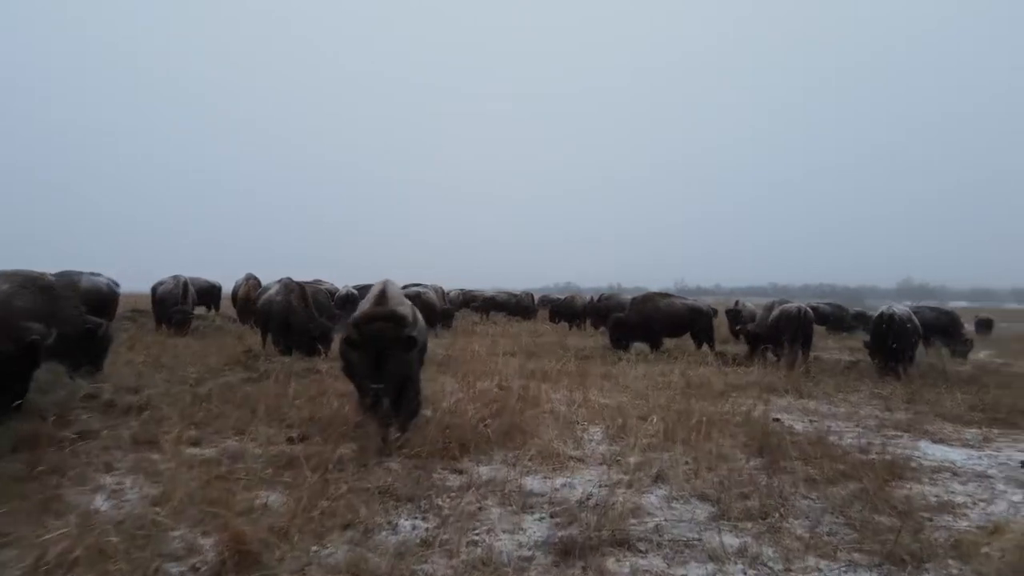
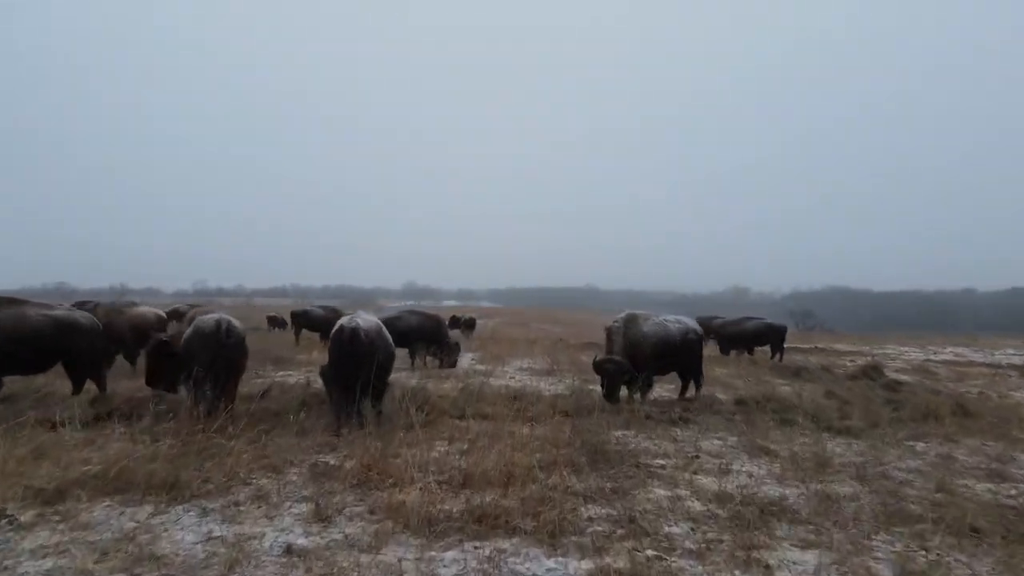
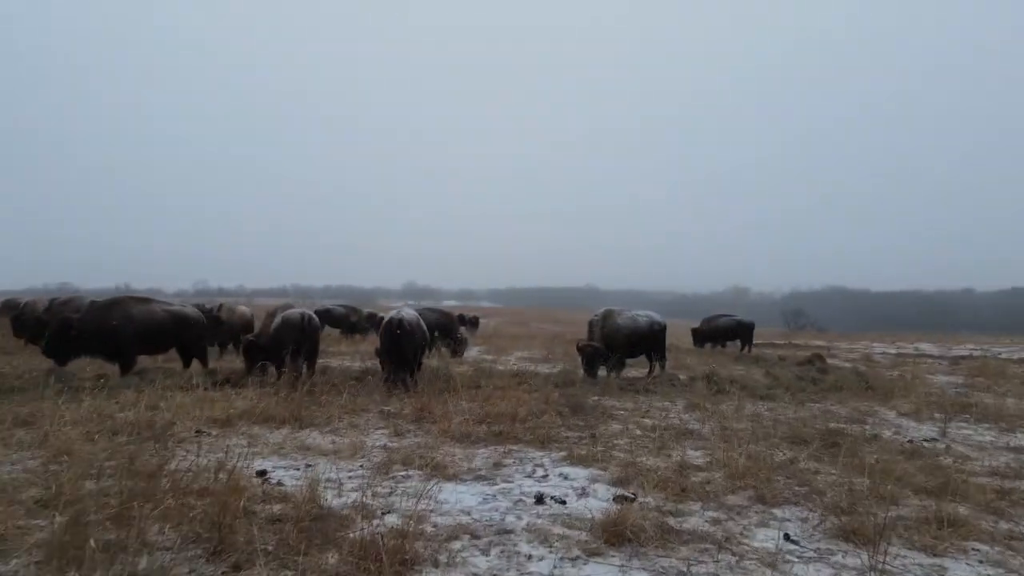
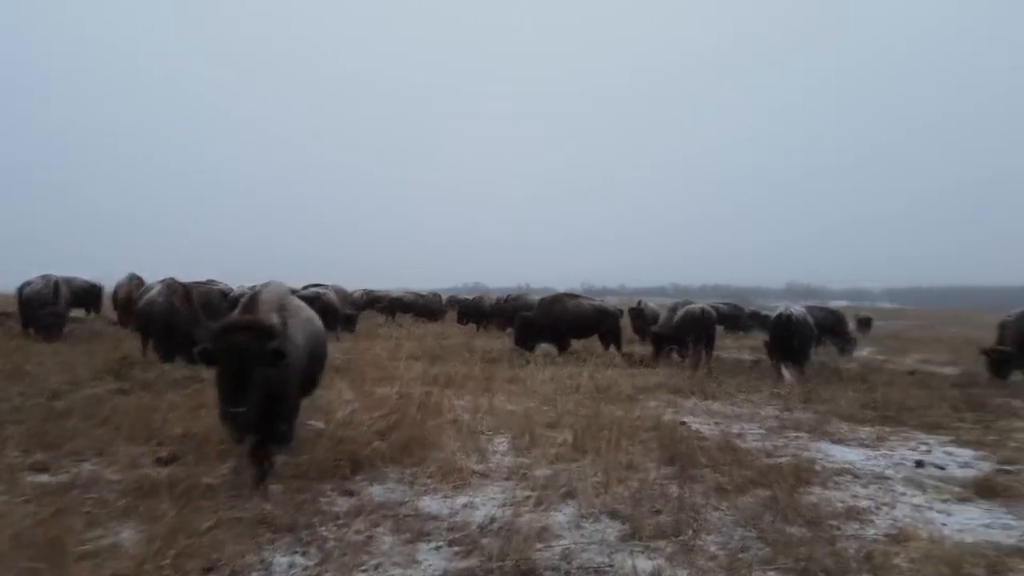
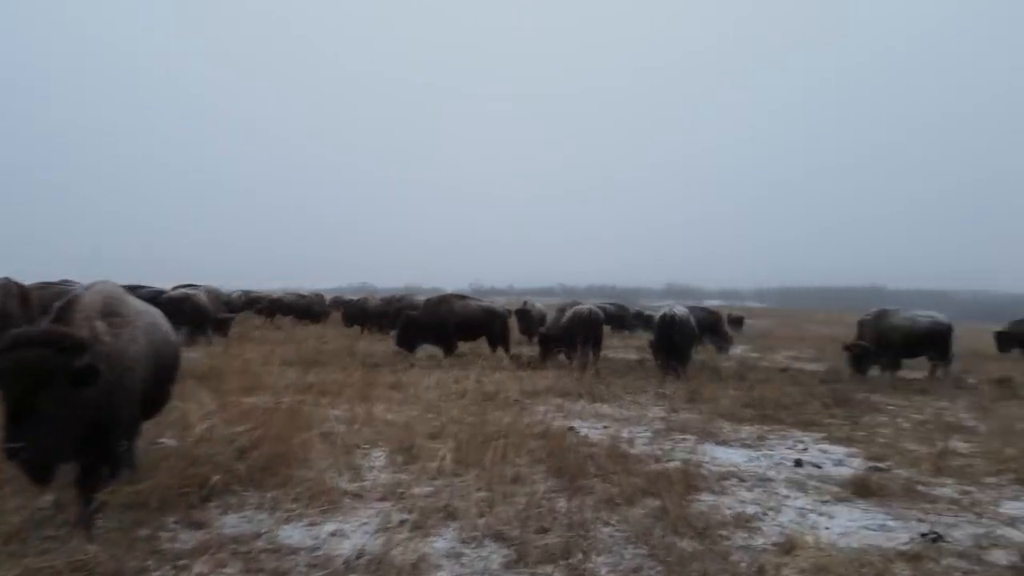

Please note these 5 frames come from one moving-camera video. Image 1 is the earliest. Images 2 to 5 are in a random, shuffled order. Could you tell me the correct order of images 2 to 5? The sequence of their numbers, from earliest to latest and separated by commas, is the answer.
4, 5, 3, 2
